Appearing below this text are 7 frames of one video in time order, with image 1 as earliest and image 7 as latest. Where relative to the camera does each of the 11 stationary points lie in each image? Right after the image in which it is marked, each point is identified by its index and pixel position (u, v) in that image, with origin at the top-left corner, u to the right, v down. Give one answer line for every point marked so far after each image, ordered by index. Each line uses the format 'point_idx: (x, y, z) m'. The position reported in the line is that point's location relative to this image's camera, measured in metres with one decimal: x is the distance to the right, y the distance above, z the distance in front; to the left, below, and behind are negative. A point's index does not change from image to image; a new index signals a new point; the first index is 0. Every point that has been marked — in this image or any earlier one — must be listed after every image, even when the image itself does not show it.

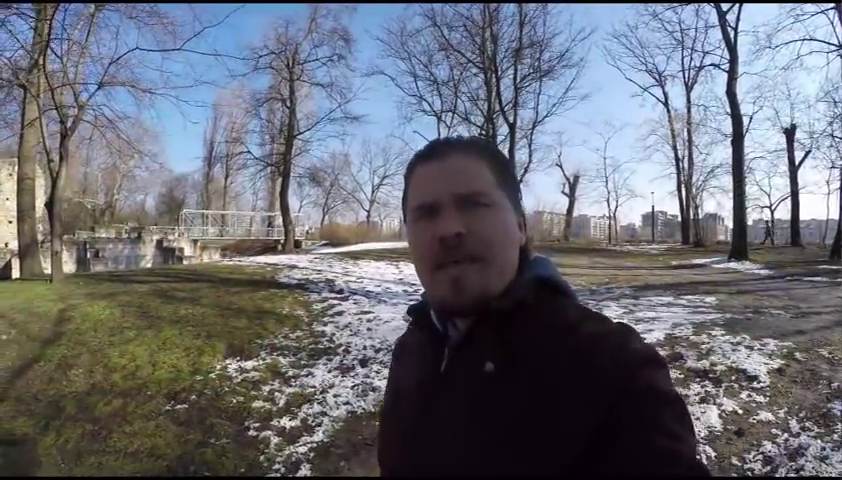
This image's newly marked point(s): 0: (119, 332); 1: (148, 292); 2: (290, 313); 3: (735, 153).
0: (-3.8, -1.2, +7.7) m
1: (-4.3, -0.8, +9.7) m
2: (-1.6, -1.0, +8.2) m
3: (+10.4, +2.9, +19.9) m
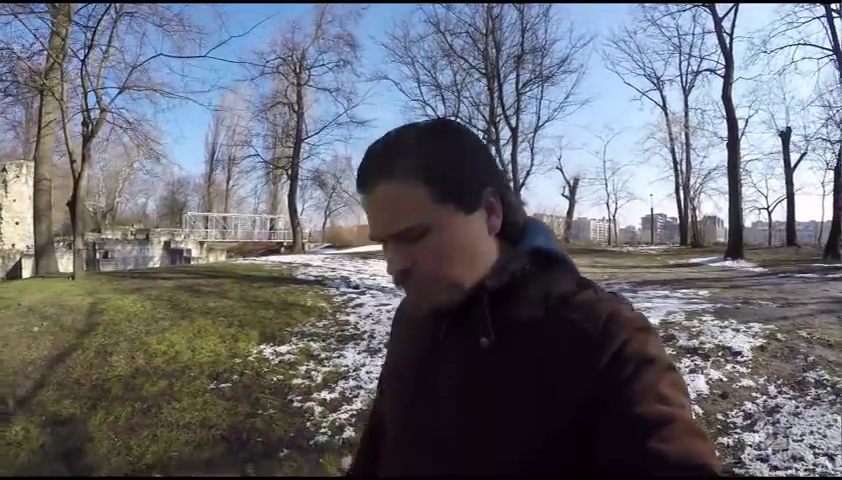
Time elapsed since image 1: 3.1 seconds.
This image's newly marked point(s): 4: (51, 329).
0: (-3.6, -1.1, +8.2) m
1: (-4.2, -0.8, +10.2) m
2: (-1.5, -0.9, +8.7) m
3: (+10.6, +2.9, +20.5) m
4: (-5.4, -1.4, +8.7) m
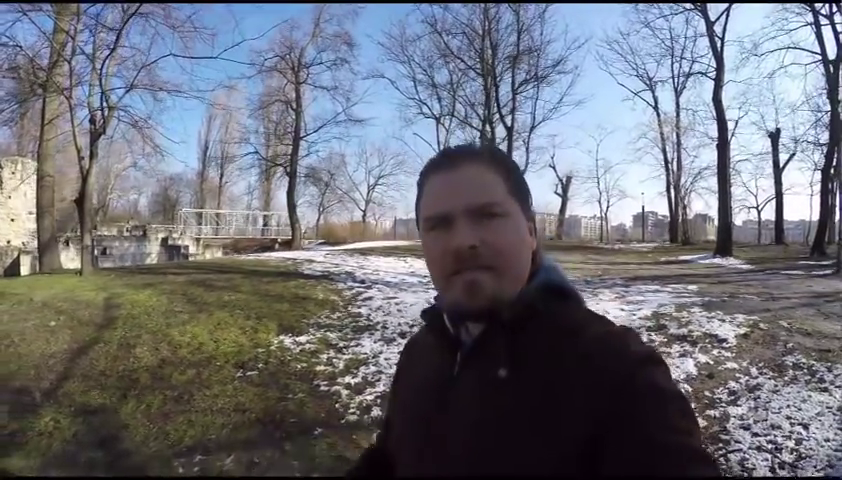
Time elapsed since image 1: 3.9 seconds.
0: (-3.5, -1.1, +8.6) m
1: (-4.1, -0.7, +10.6) m
2: (-1.4, -0.9, +9.2) m
3: (+10.5, +3.0, +21.1) m
4: (-5.3, -1.3, +9.1) m
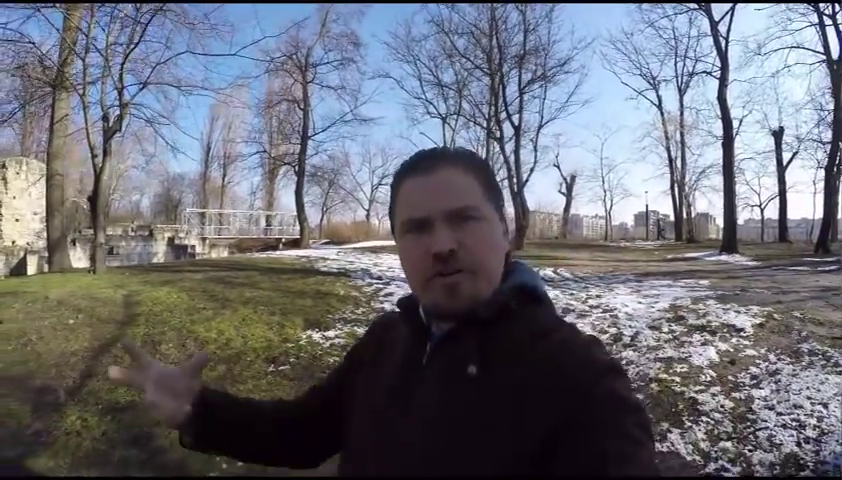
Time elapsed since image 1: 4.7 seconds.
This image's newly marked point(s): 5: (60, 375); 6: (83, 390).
0: (-3.3, -1.0, +8.8) m
1: (-3.9, -0.7, +10.8) m
2: (-1.1, -0.8, +9.4) m
3: (+10.8, +3.0, +21.2) m
4: (-5.1, -1.3, +9.3) m
5: (-4.4, -1.7, +7.5) m
6: (-3.8, -1.7, +7.0) m
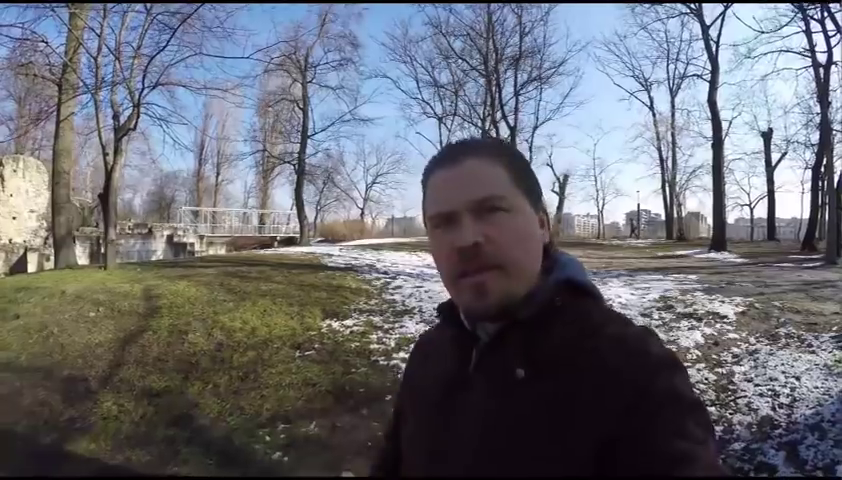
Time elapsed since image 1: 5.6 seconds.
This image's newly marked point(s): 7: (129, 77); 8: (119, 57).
0: (-3.2, -1.0, +9.3) m
1: (-3.8, -0.6, +11.3) m
2: (-1.1, -0.8, +9.9) m
3: (+10.7, +3.1, +21.9) m
4: (-5.0, -1.2, +9.7) m
5: (-4.3, -1.6, +7.9) m
6: (-3.7, -1.7, +7.4) m
7: (-6.8, +3.8, +14.1) m
8: (-7.1, +4.3, +14.2) m
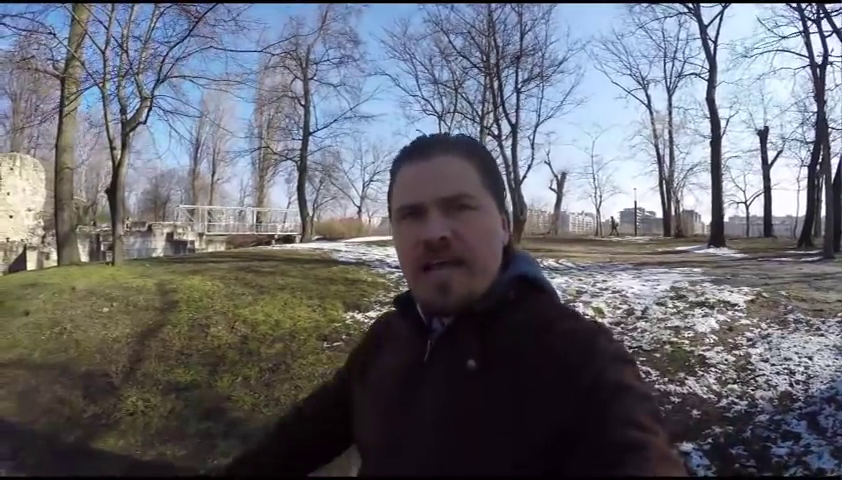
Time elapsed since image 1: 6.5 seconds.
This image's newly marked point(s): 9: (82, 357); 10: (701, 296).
0: (-3.0, -0.9, +9.5) m
1: (-3.6, -0.5, +11.4) m
2: (-0.9, -0.7, +10.0) m
3: (+10.8, +3.2, +22.2) m
4: (-4.8, -1.1, +9.9) m
5: (-4.1, -1.5, +8.1) m
6: (-3.5, -1.6, +7.6) m
7: (-6.7, +3.9, +14.3) m
8: (-7.0, +4.4, +14.3) m
9: (-4.6, -1.5, +8.2) m
10: (+4.0, -0.9, +8.6) m
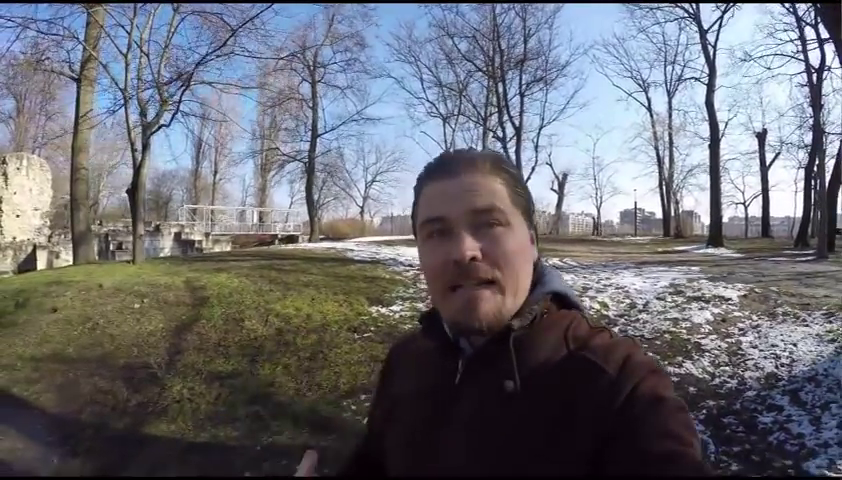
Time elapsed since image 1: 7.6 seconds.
0: (-2.7, -0.9, +10.0) m
1: (-3.4, -0.5, +12.0) m
2: (-0.6, -0.7, +10.6) m
3: (+11.0, +3.2, +22.7) m
4: (-4.5, -1.1, +10.5) m
5: (-3.9, -1.5, +8.7) m
6: (-3.3, -1.6, +8.2) m
7: (-6.5, +3.9, +14.8) m
8: (-6.7, +4.4, +14.8) m
9: (-4.3, -1.5, +8.8) m
10: (+4.2, -0.9, +9.2) m
